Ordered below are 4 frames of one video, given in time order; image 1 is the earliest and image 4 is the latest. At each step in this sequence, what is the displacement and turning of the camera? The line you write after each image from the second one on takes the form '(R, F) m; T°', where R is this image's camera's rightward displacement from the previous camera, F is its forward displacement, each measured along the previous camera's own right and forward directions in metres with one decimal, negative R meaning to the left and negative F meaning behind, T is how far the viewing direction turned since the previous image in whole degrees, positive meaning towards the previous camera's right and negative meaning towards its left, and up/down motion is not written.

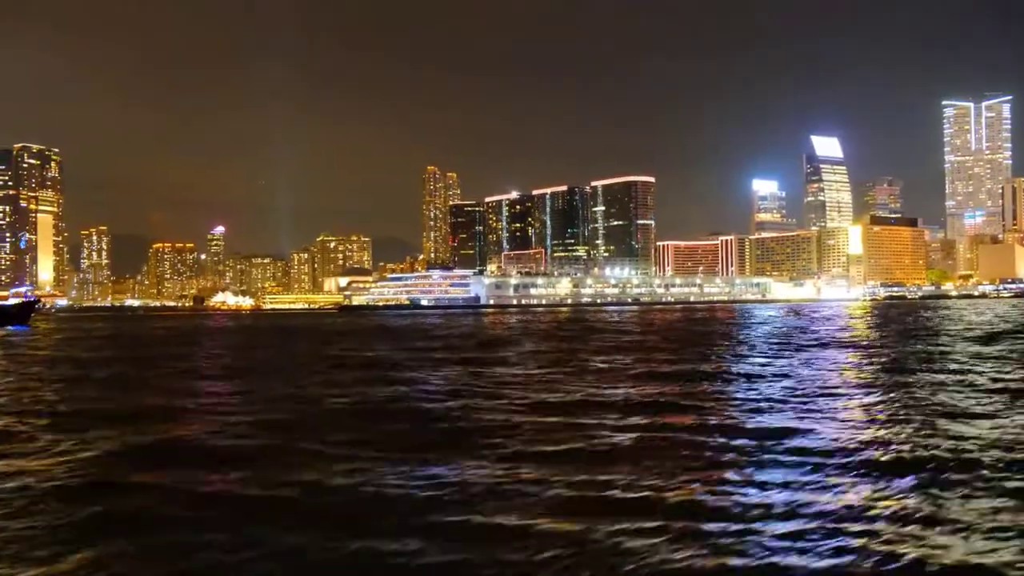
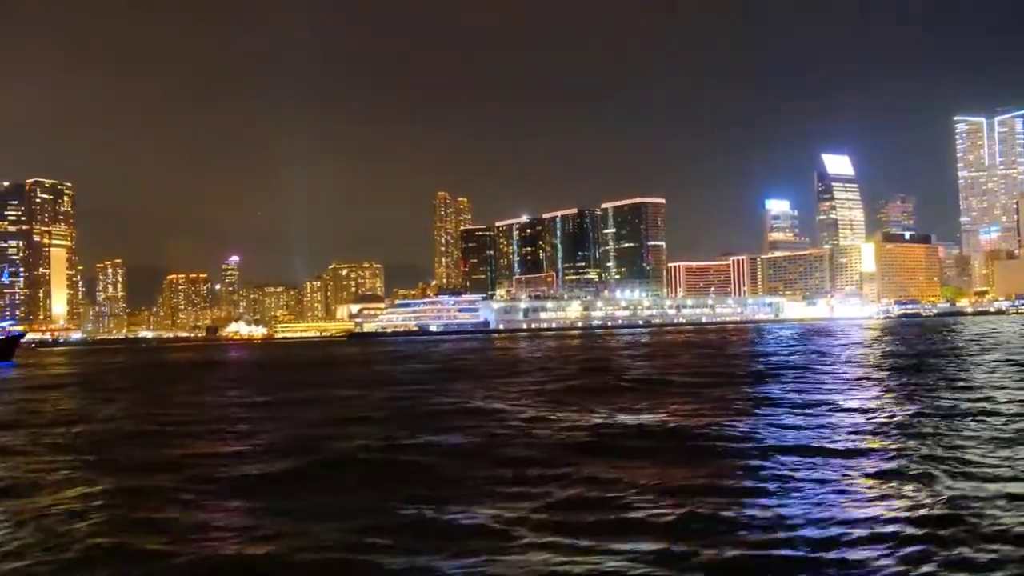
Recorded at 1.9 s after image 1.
(+0.5, +0.7) m; -1°
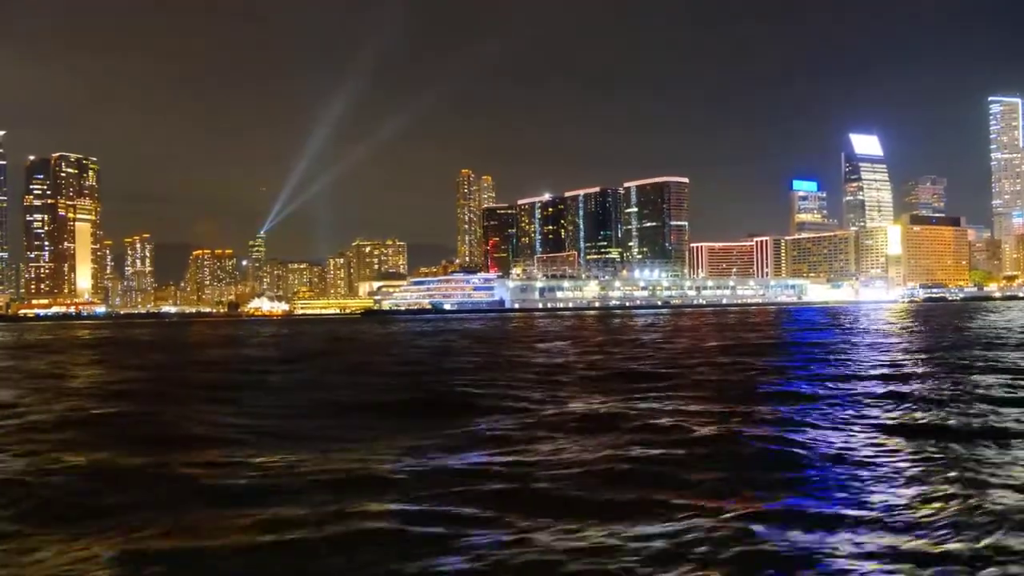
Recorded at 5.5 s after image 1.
(+0.9, +1.1) m; -2°
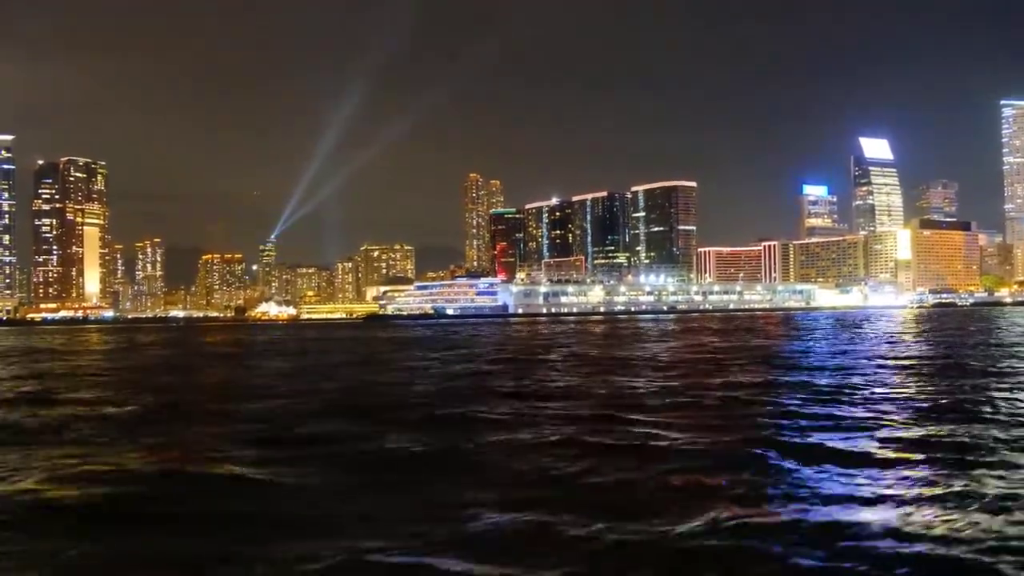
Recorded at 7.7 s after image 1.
(+0.6, +0.8) m; -1°
